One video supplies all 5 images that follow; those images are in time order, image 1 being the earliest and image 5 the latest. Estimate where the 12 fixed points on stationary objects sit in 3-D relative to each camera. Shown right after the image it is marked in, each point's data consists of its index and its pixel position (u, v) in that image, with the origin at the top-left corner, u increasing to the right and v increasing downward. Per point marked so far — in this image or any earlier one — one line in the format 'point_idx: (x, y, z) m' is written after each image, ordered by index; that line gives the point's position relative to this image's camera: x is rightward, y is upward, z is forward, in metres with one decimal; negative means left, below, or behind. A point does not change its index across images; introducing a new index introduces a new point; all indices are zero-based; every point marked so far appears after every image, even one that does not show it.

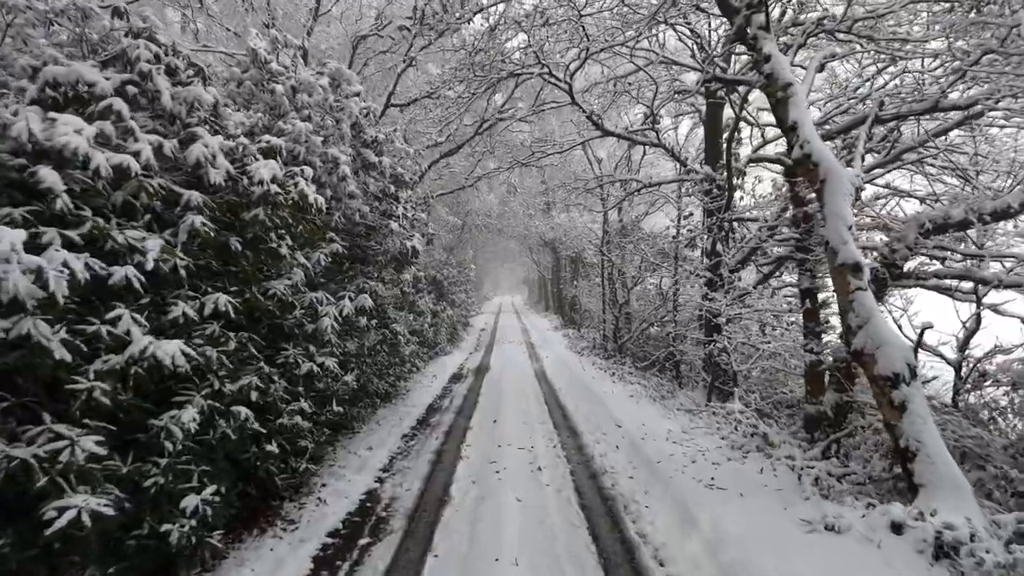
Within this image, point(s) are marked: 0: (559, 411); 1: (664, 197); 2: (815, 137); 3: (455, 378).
0: (+0.5, -1.4, +9.0) m
1: (+2.4, +1.5, +13.1) m
2: (+2.0, +1.0, +5.4) m
3: (-0.9, -1.4, +12.6) m
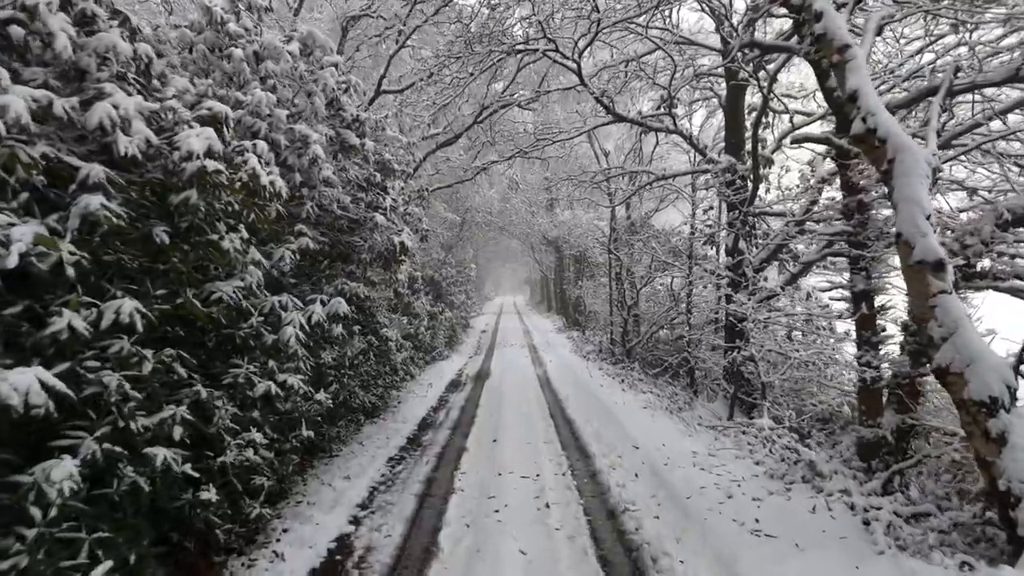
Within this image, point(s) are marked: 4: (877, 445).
0: (+0.5, -1.4, +8.0) m
1: (+2.4, +1.4, +12.1) m
2: (+2.0, +1.0, +4.5) m
3: (-0.9, -1.4, +11.7) m
4: (+2.3, -1.0, +5.2) m
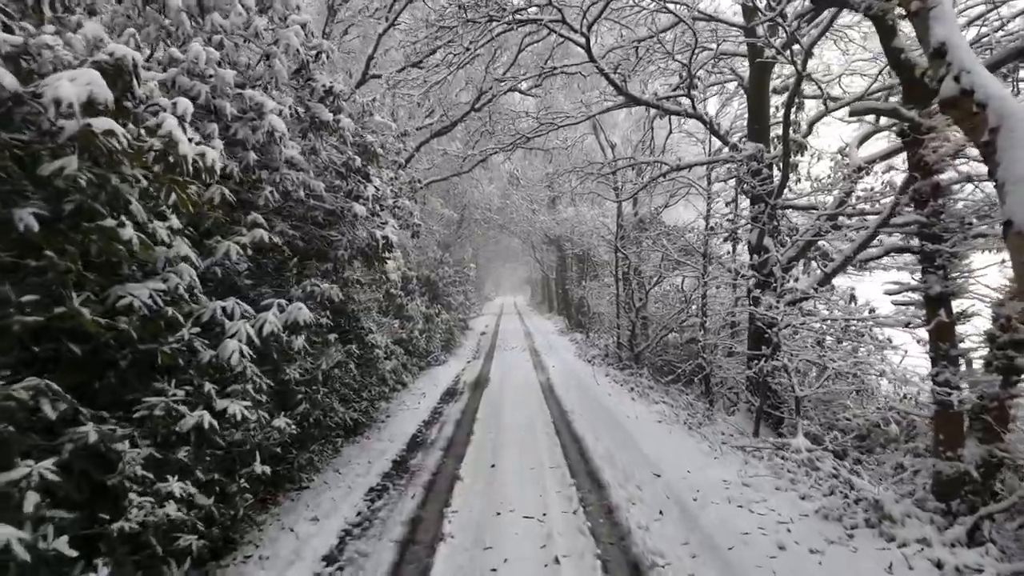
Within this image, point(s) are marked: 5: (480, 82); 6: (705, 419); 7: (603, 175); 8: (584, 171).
0: (+0.5, -1.4, +7.1) m
1: (+2.4, +1.4, +11.2) m
2: (+2.0, +1.0, +3.5) m
3: (-0.8, -1.4, +10.7) m
4: (+2.3, -1.0, +4.3) m
5: (-0.4, +2.6, +10.4) m
6: (+2.1, -1.4, +8.7) m
7: (+1.5, +1.8, +13.2) m
8: (+1.1, +1.9, +13.0) m
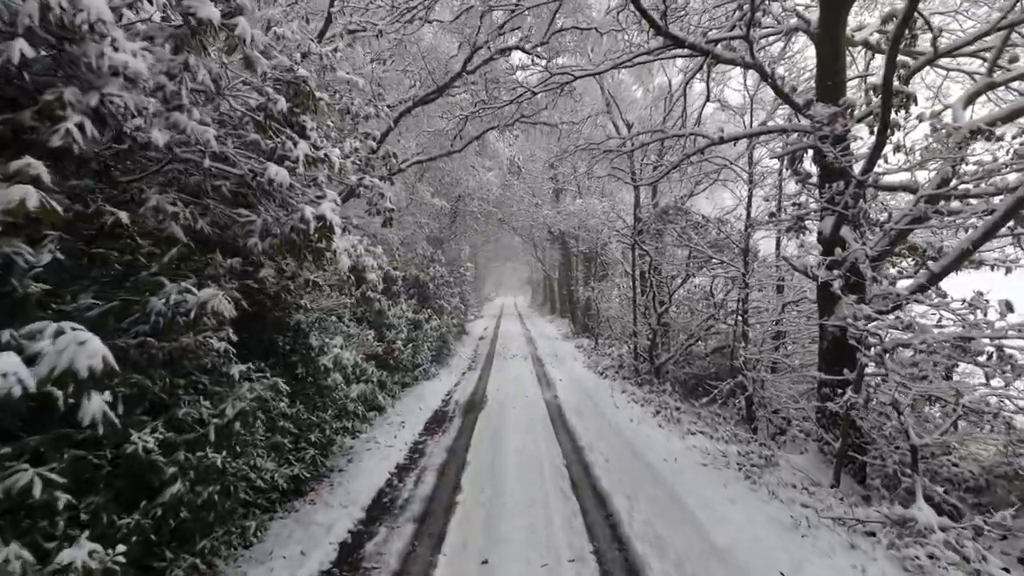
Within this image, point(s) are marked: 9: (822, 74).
0: (+0.6, -1.4, +5.1) m
1: (+2.4, +1.4, +9.2) m
2: (+2.0, +0.9, +1.6) m
3: (-0.8, -1.4, +8.7) m
4: (+2.3, -1.1, +2.3) m
5: (-0.4, +2.6, +8.4) m
6: (+2.1, -1.4, +6.7) m
7: (+1.5, +1.8, +11.2) m
8: (+1.2, +1.8, +11.0) m
9: (+2.6, +1.8, +6.8) m
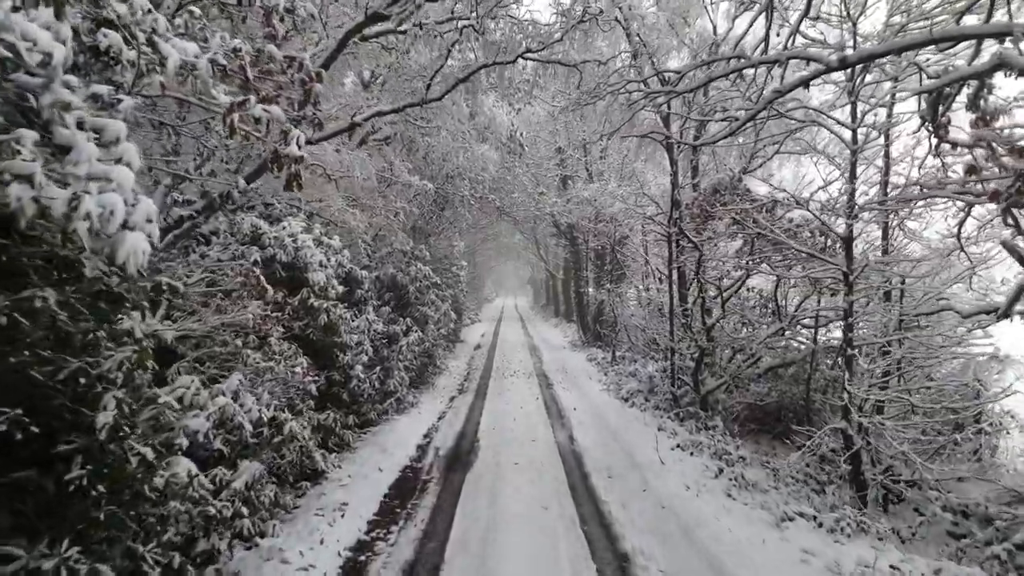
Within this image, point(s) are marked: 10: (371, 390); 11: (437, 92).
0: (+0.6, -1.5, +2.2) m
1: (+2.5, +1.4, +6.3) m
2: (+2.0, +0.9, -1.3) m
3: (-0.8, -1.5, +5.9) m
4: (+2.4, -1.1, -0.6) m
5: (-0.4, +2.6, +5.5) m
6: (+2.1, -1.5, +3.8) m
7: (+1.5, +1.8, +8.3) m
8: (+1.2, +1.8, +8.1) m
9: (+2.6, +1.8, +3.9) m
10: (-1.5, -1.1, +8.5) m
11: (-0.7, +1.7, +6.9) m
